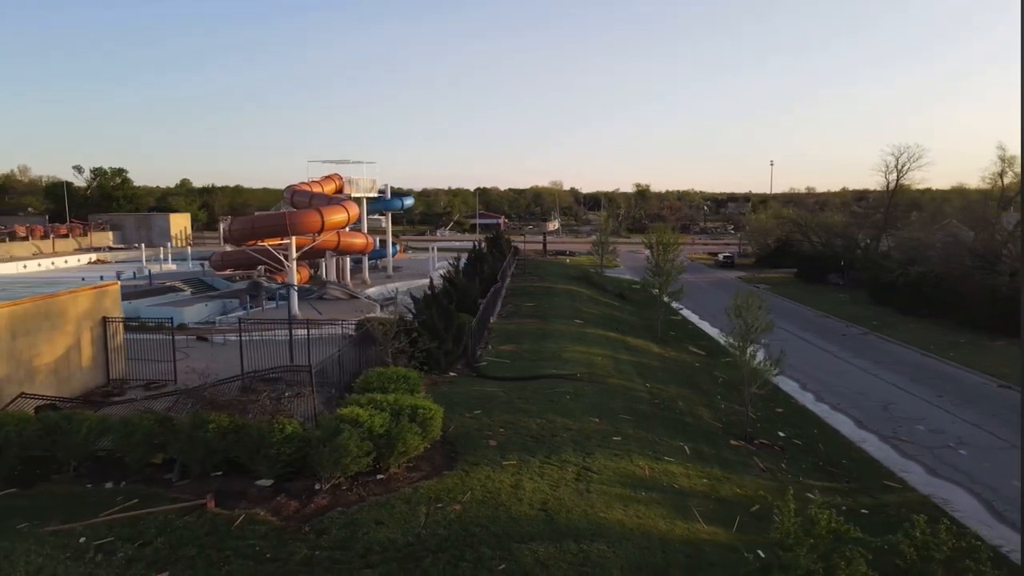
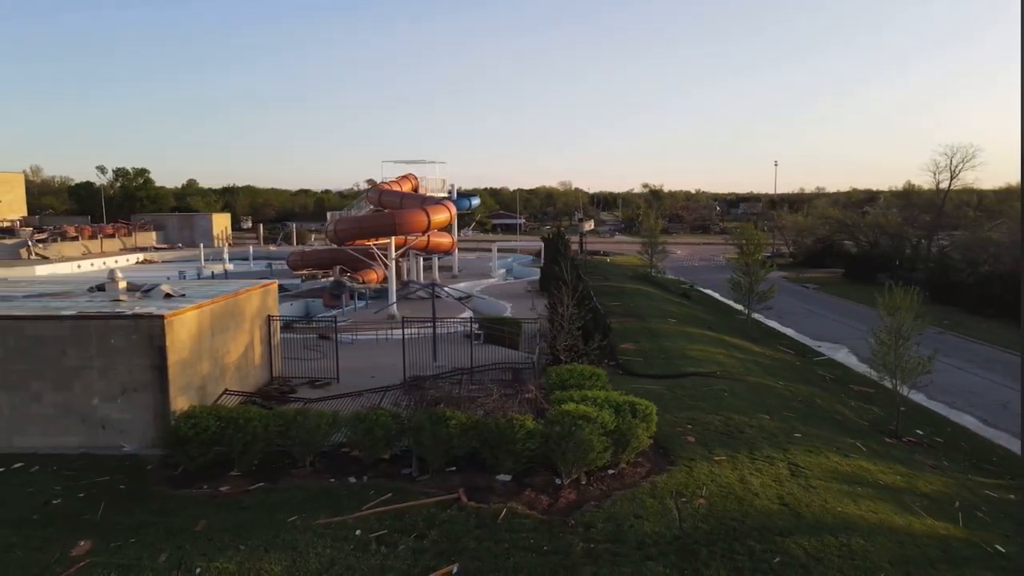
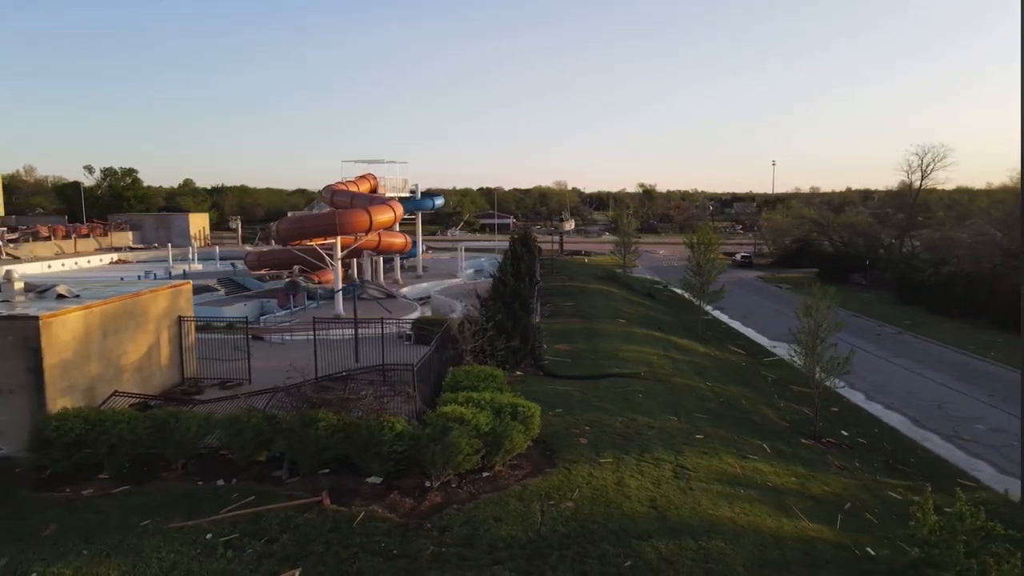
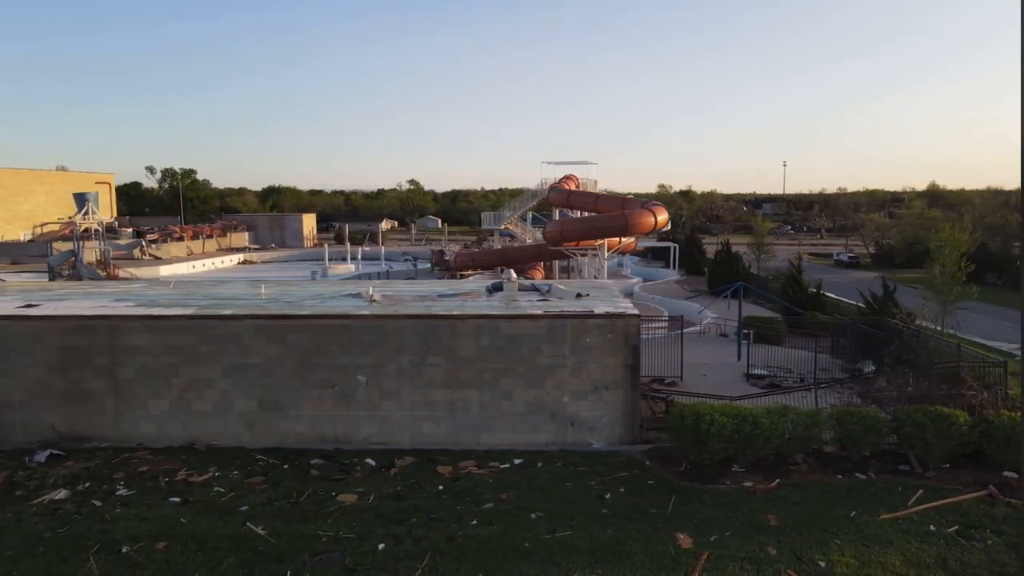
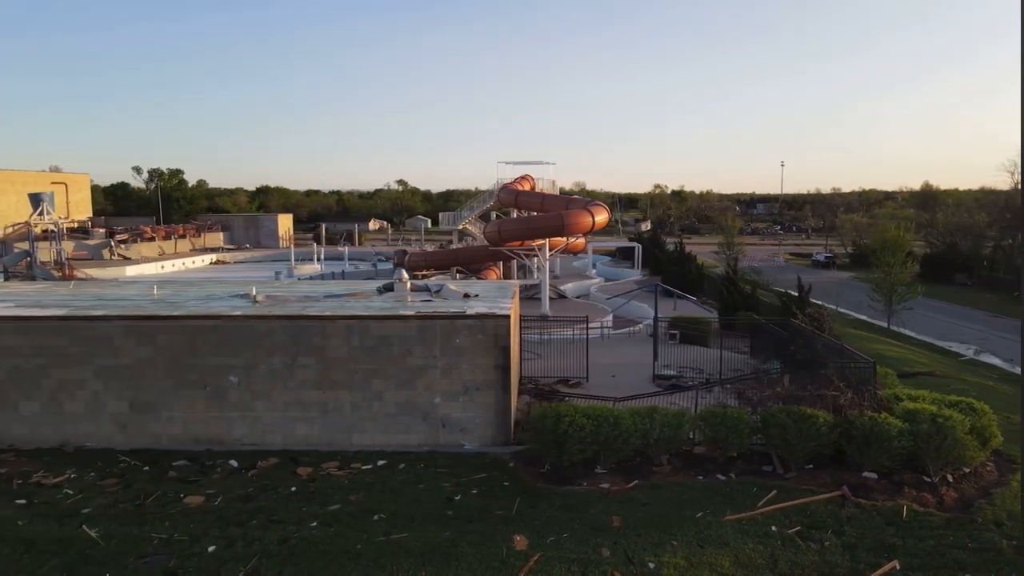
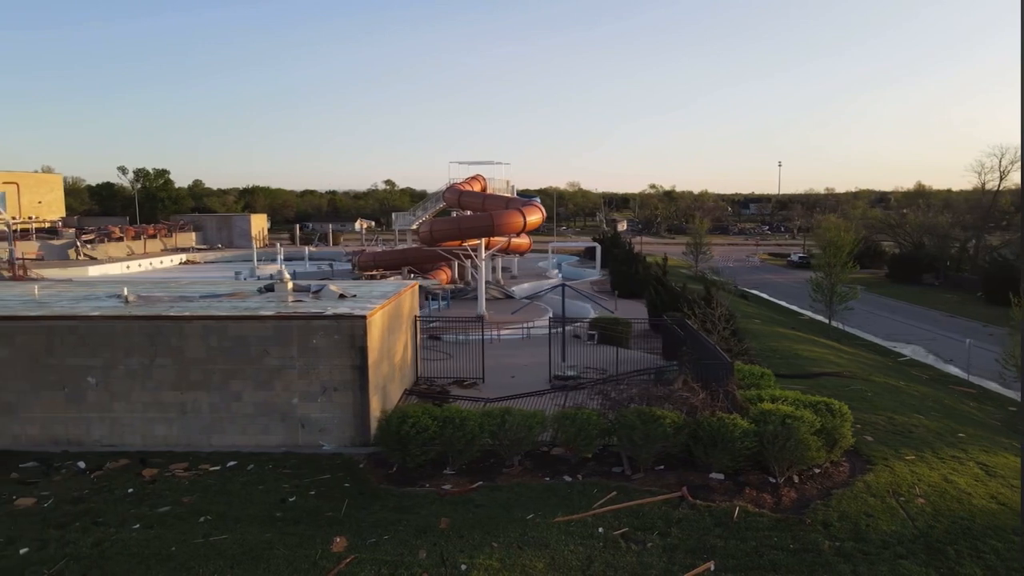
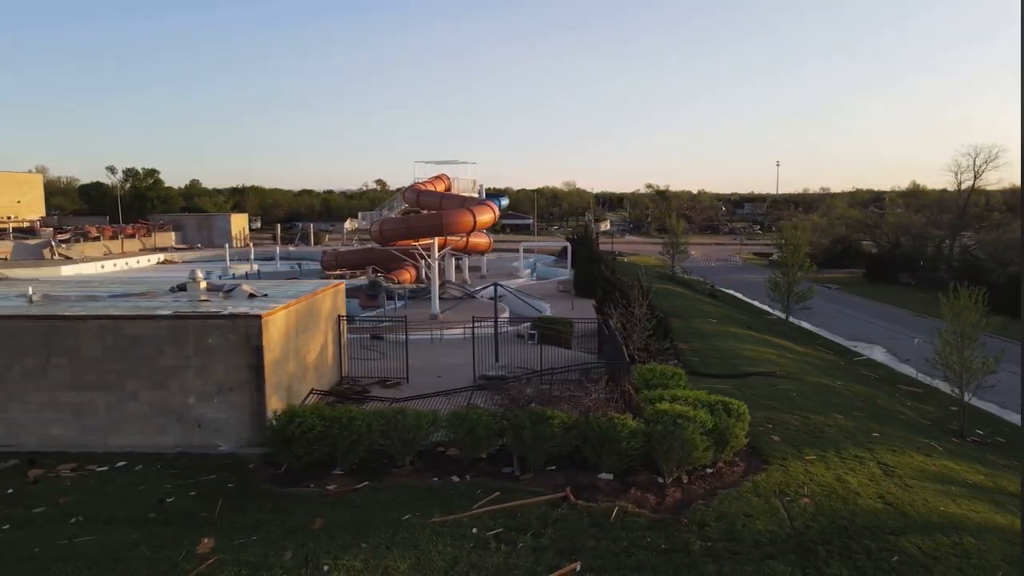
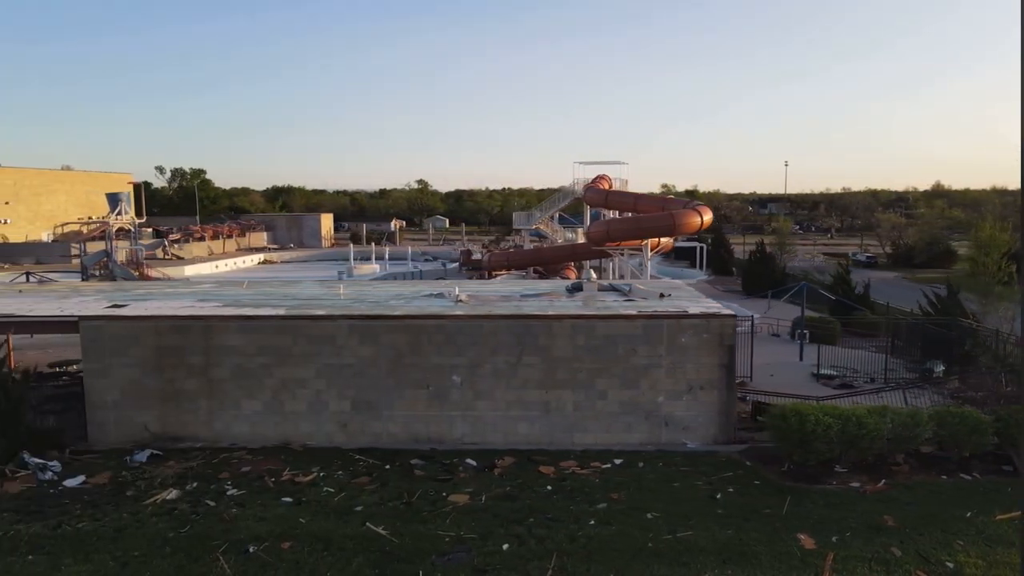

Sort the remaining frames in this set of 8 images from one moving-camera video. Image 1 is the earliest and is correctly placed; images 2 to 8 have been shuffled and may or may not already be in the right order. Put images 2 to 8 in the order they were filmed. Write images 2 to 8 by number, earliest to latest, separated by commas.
3, 2, 7, 6, 5, 4, 8
